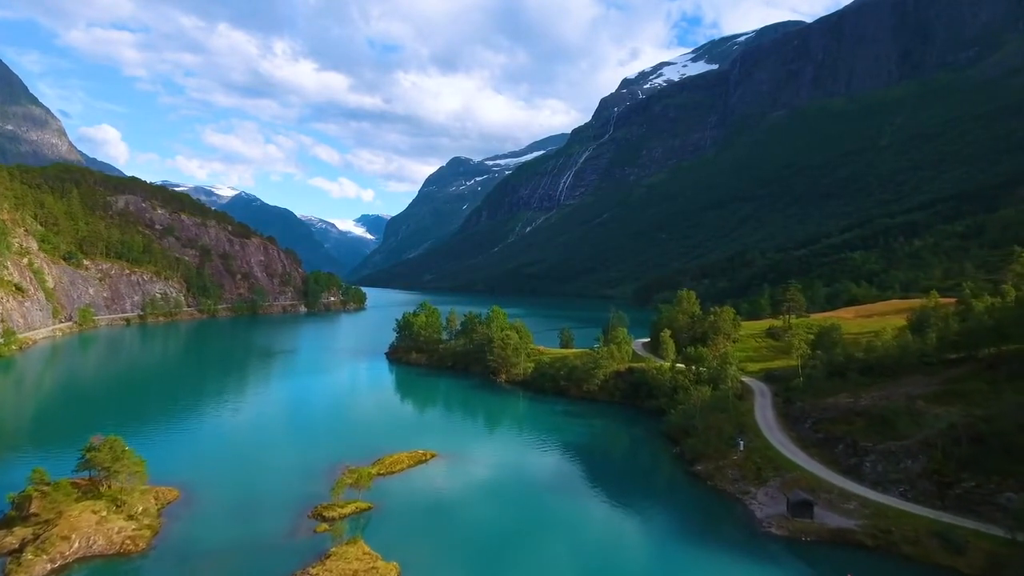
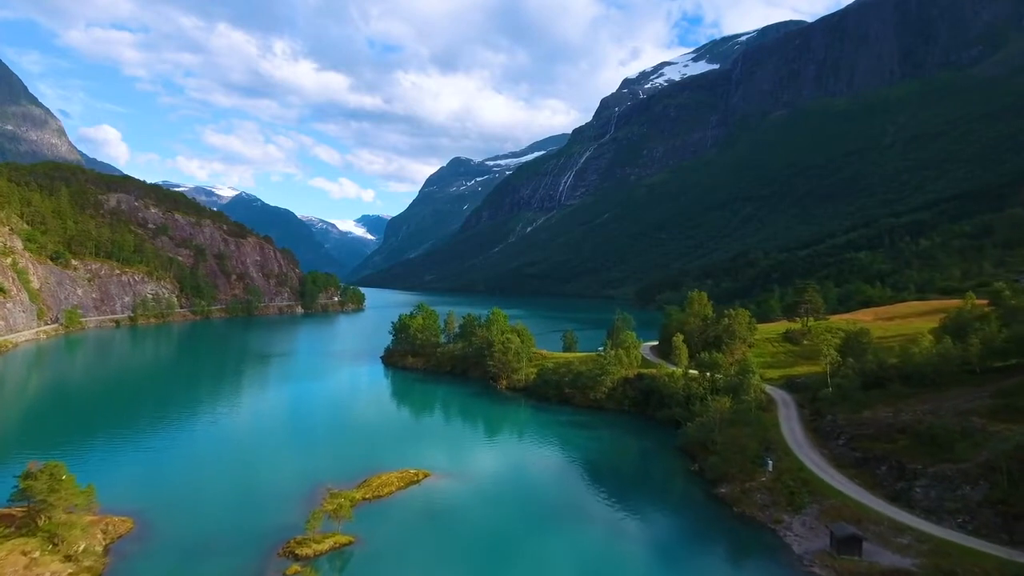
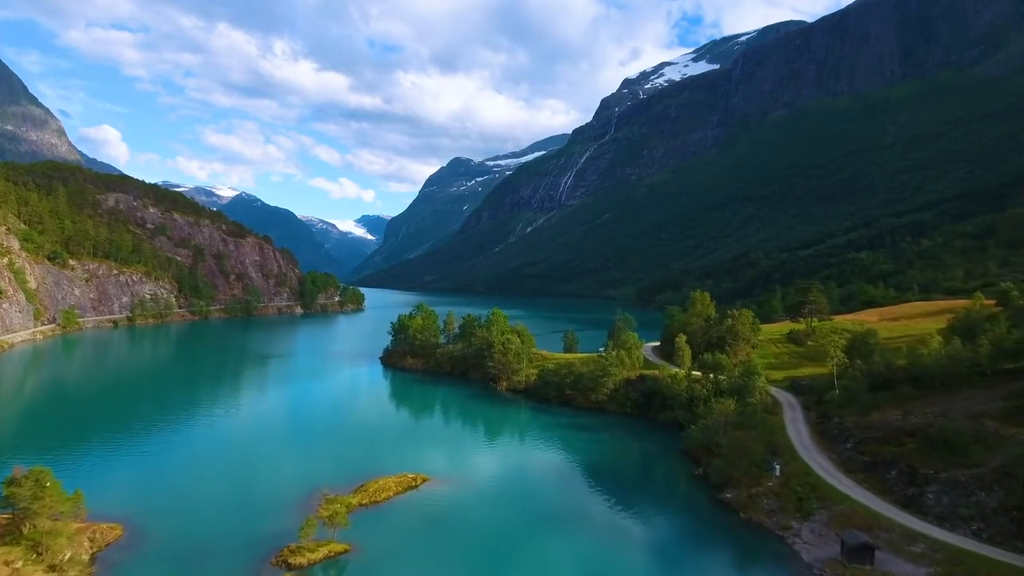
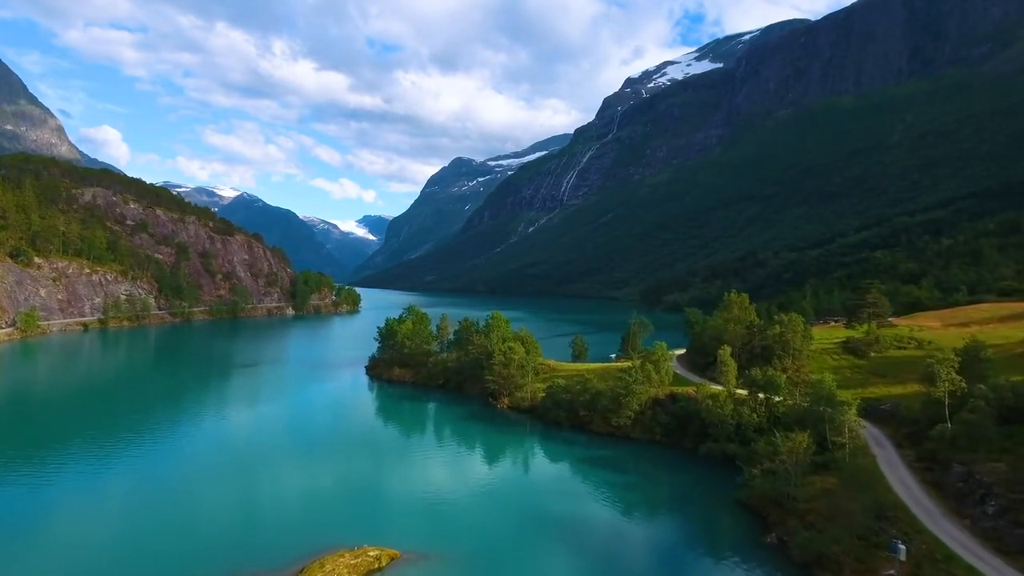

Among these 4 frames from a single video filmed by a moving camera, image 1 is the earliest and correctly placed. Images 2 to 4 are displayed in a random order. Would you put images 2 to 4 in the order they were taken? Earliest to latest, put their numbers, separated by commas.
2, 3, 4
